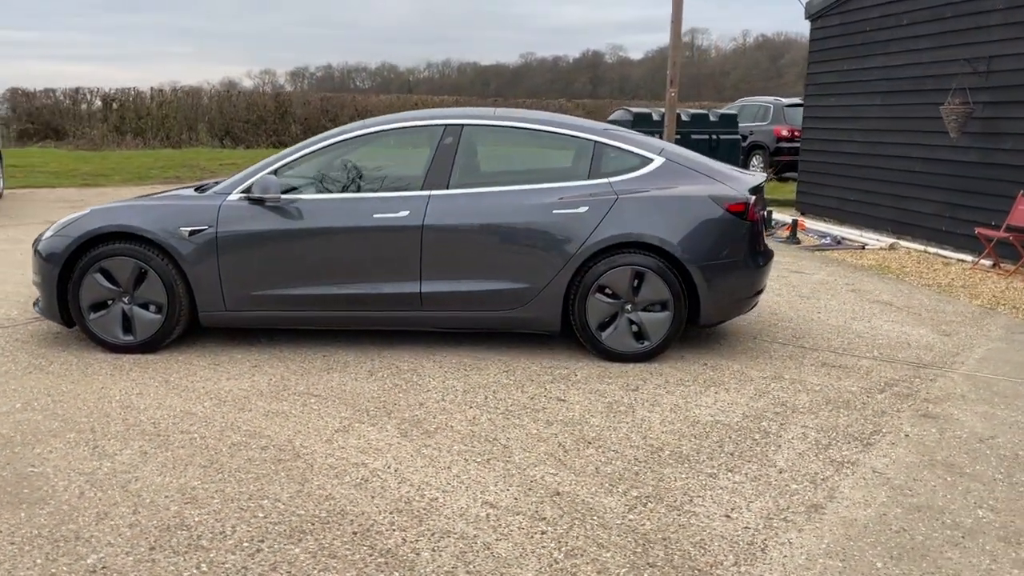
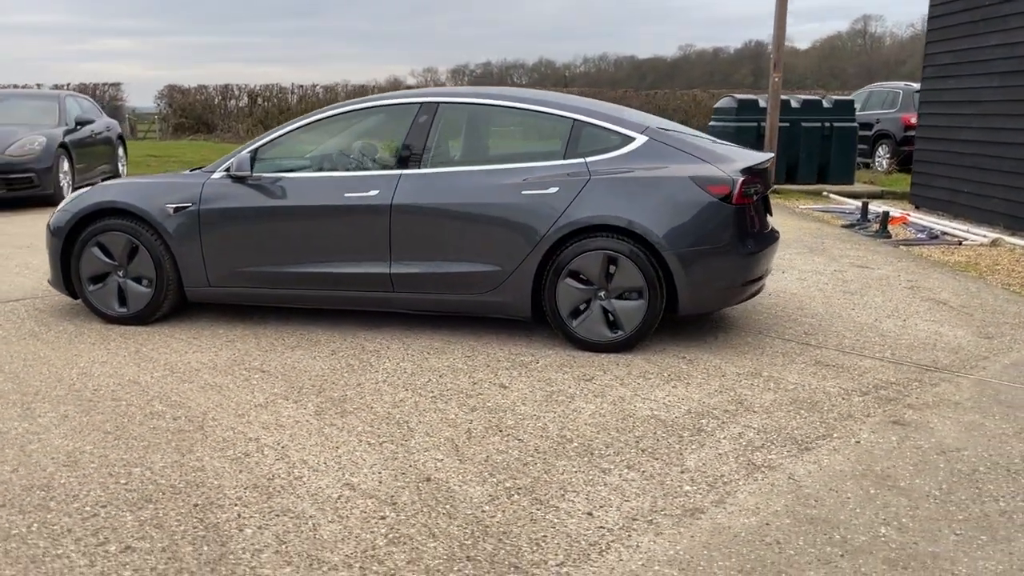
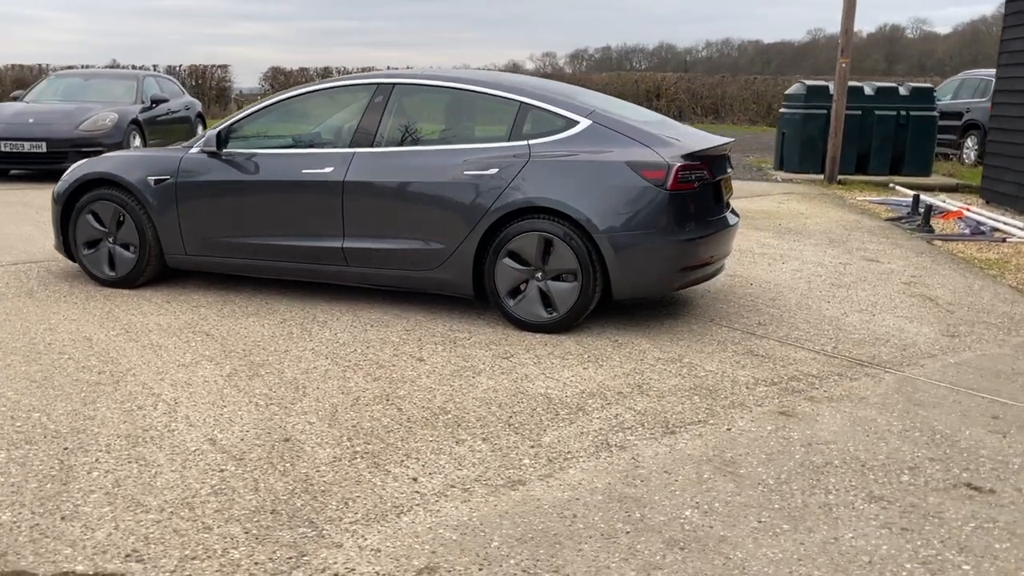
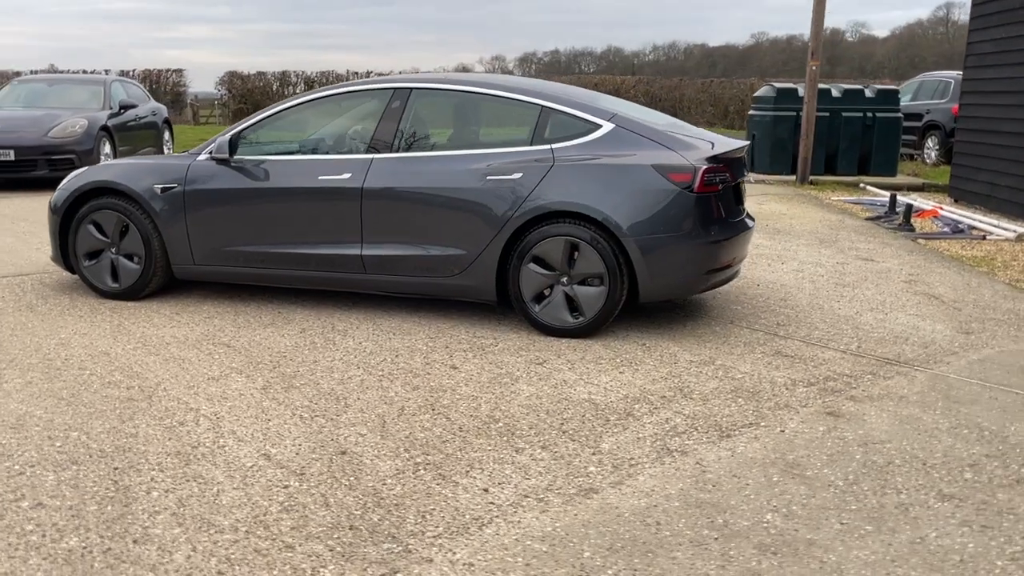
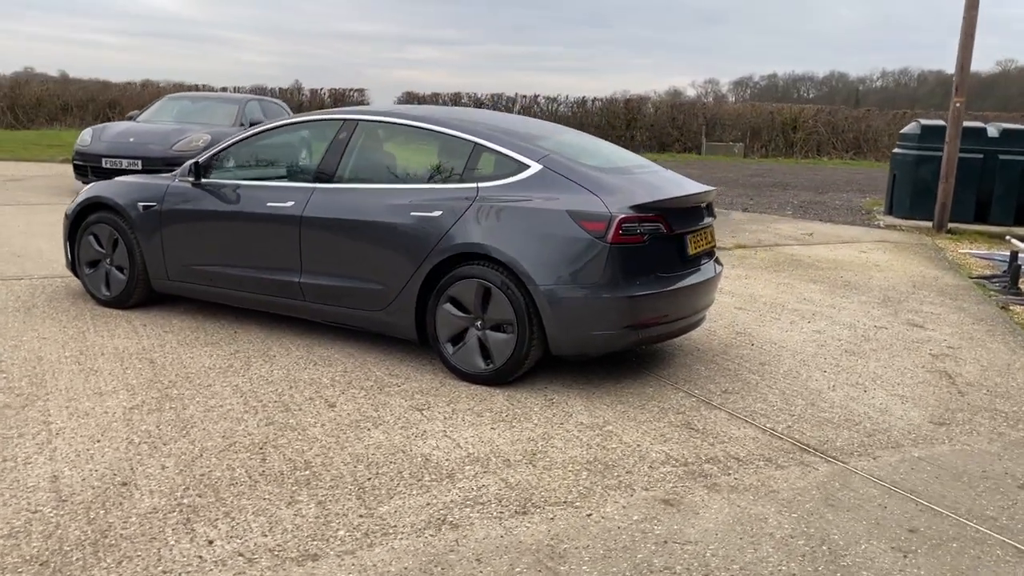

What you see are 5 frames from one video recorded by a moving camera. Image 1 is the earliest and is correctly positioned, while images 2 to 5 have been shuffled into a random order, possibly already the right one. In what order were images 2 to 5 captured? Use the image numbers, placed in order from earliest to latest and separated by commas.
2, 4, 3, 5
